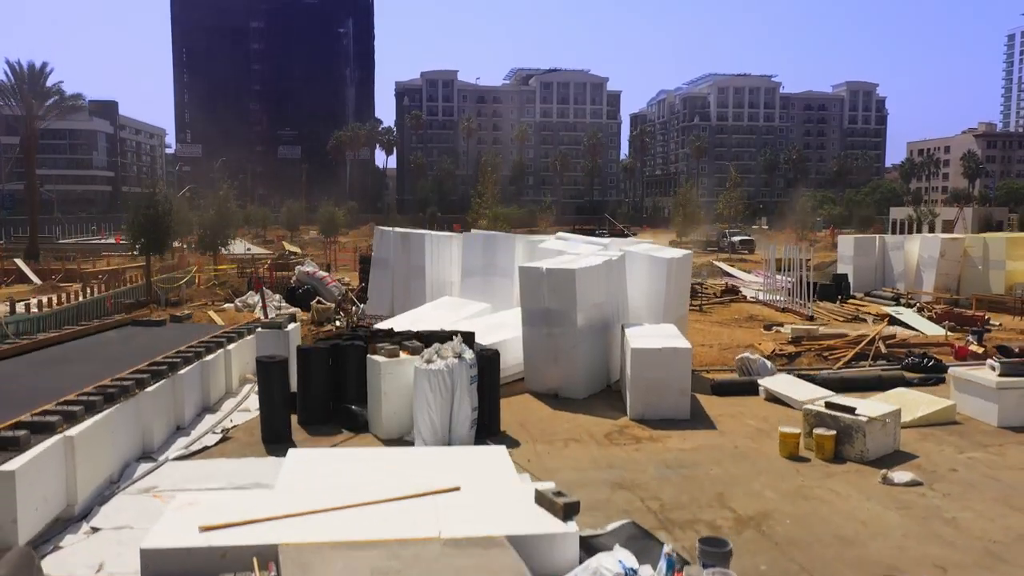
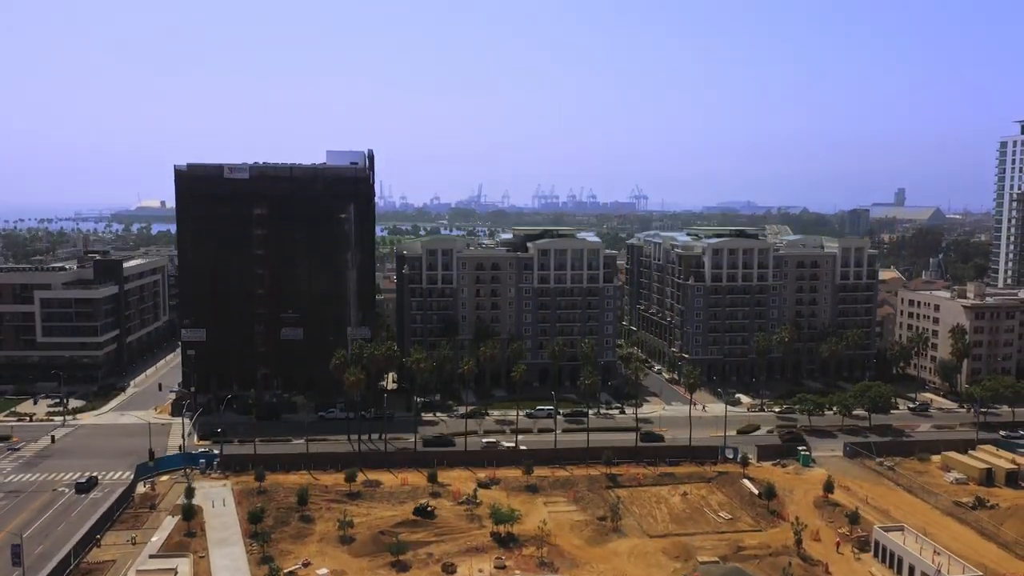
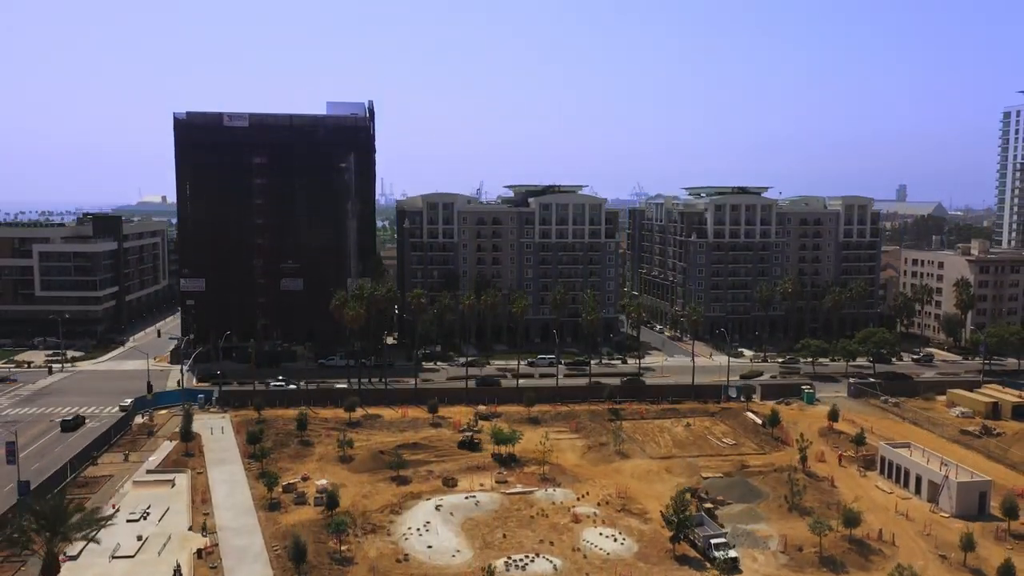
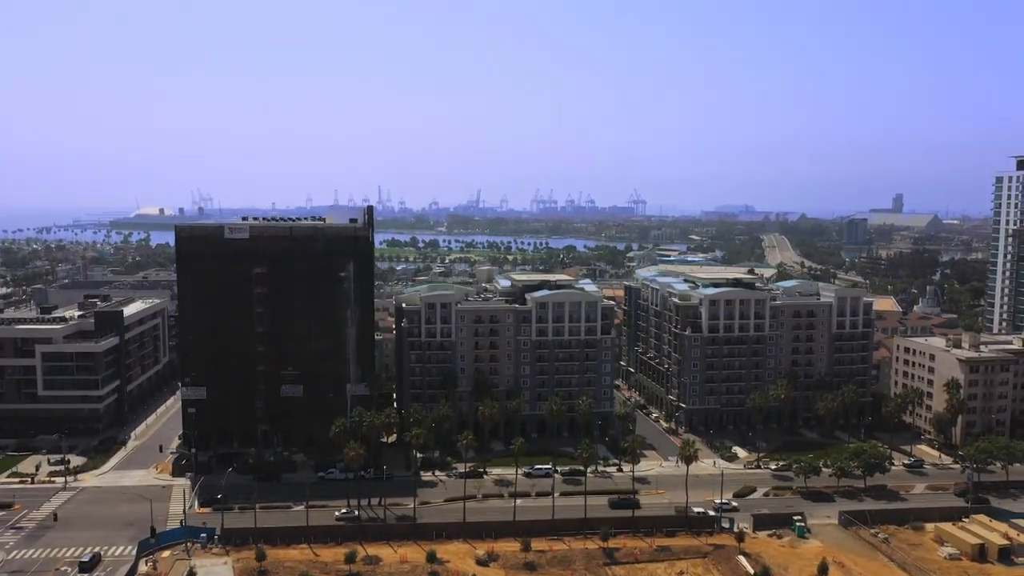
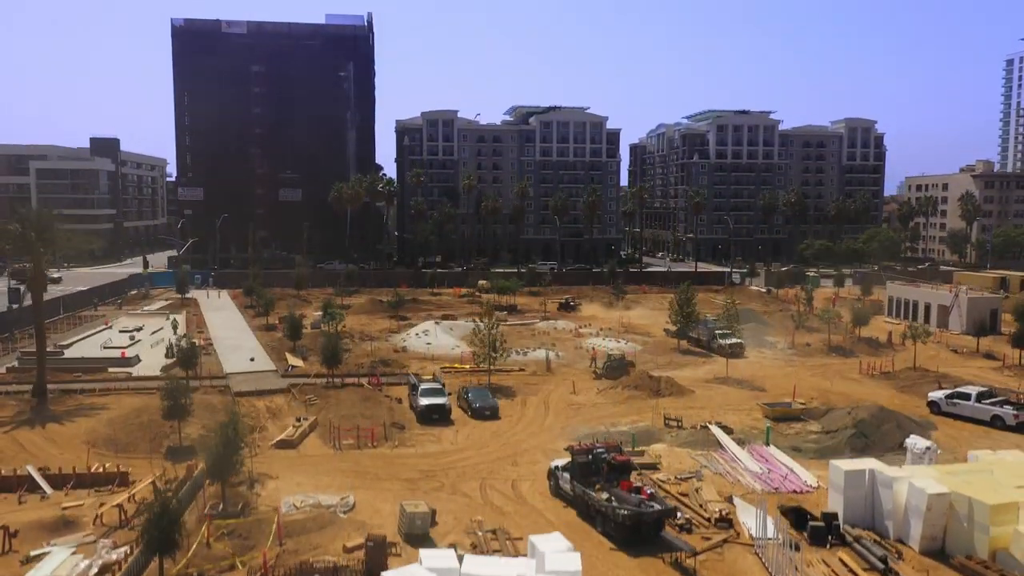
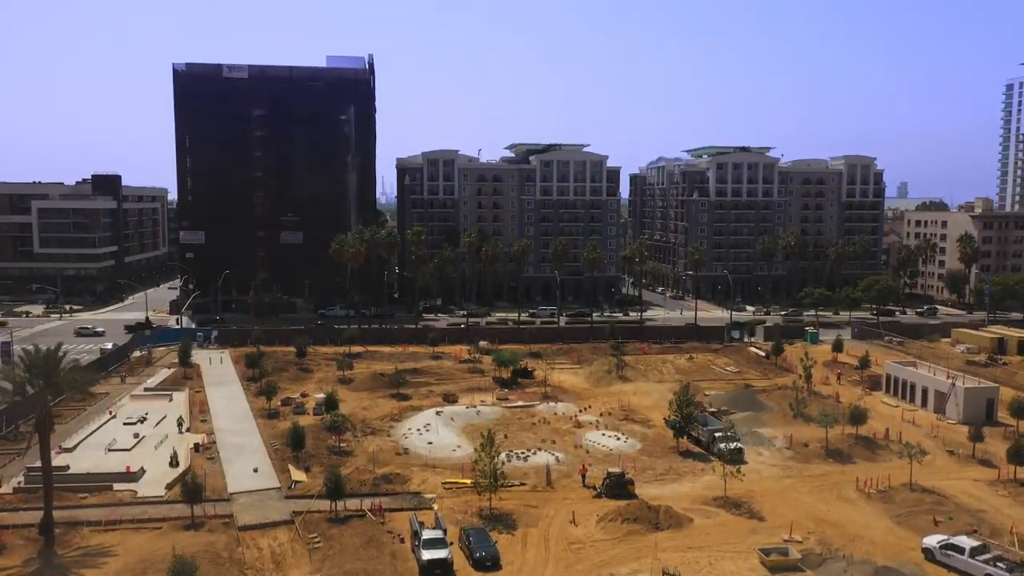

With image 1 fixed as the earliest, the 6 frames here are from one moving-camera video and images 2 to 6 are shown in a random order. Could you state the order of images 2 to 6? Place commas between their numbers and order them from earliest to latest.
5, 6, 3, 2, 4
